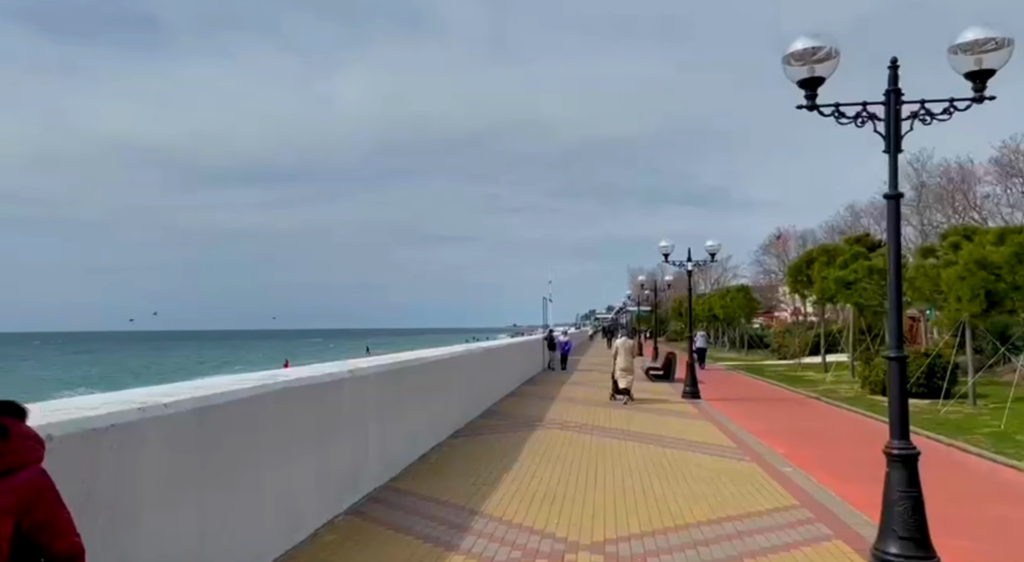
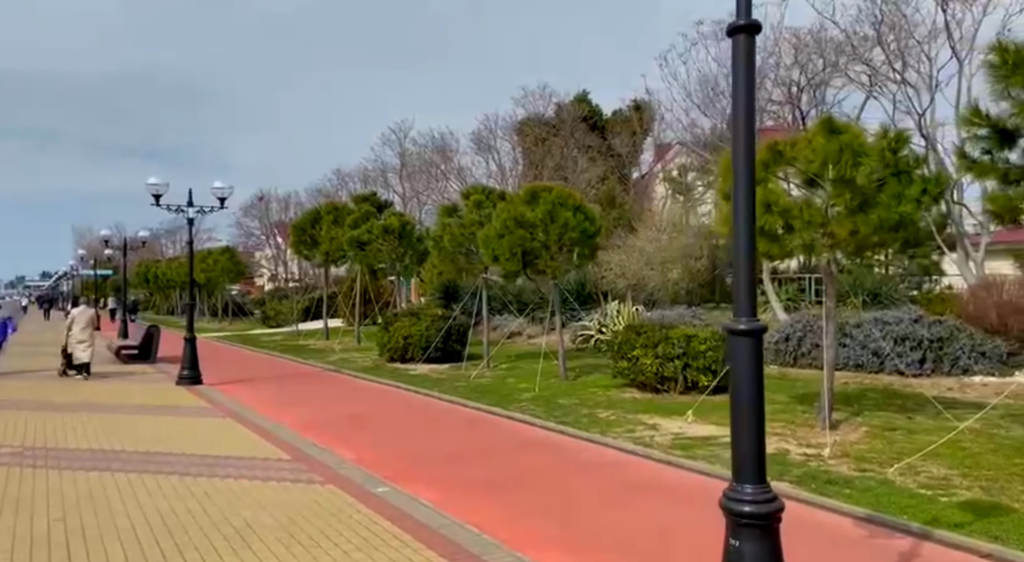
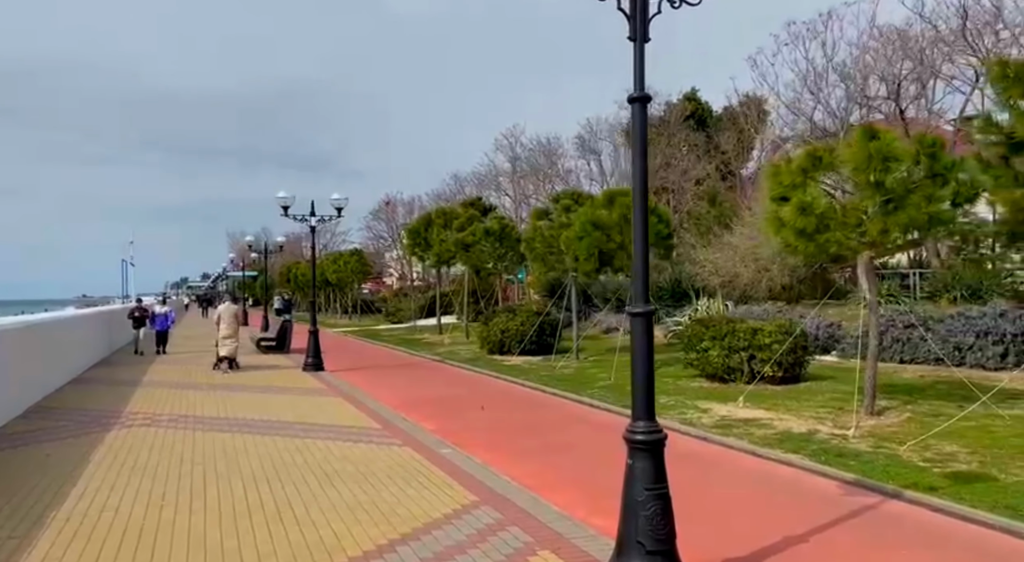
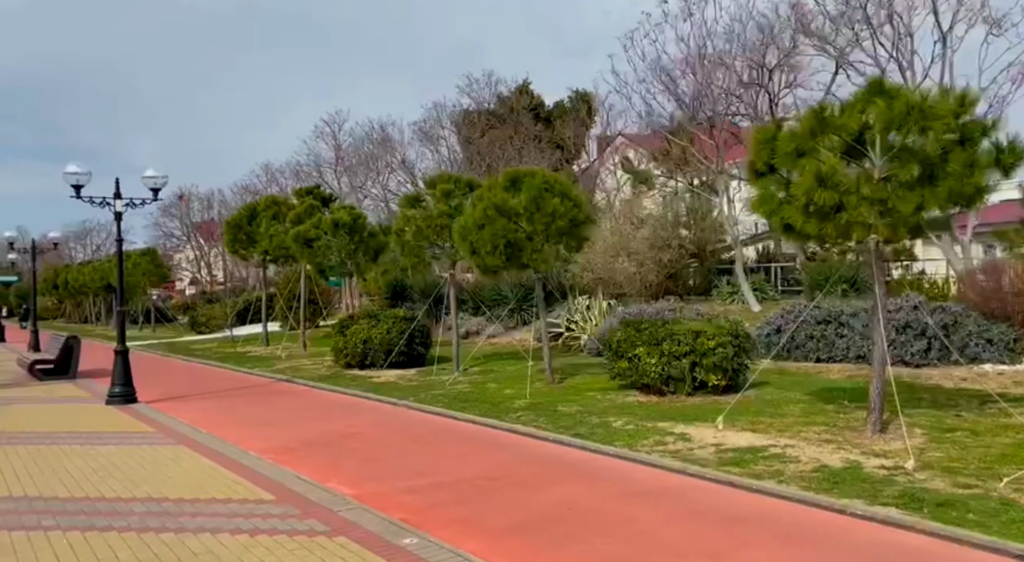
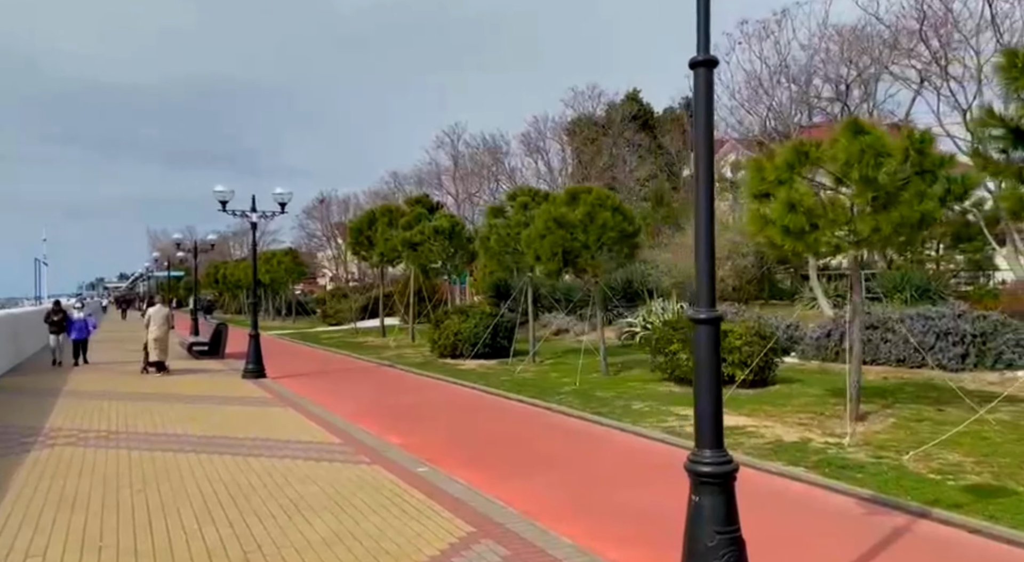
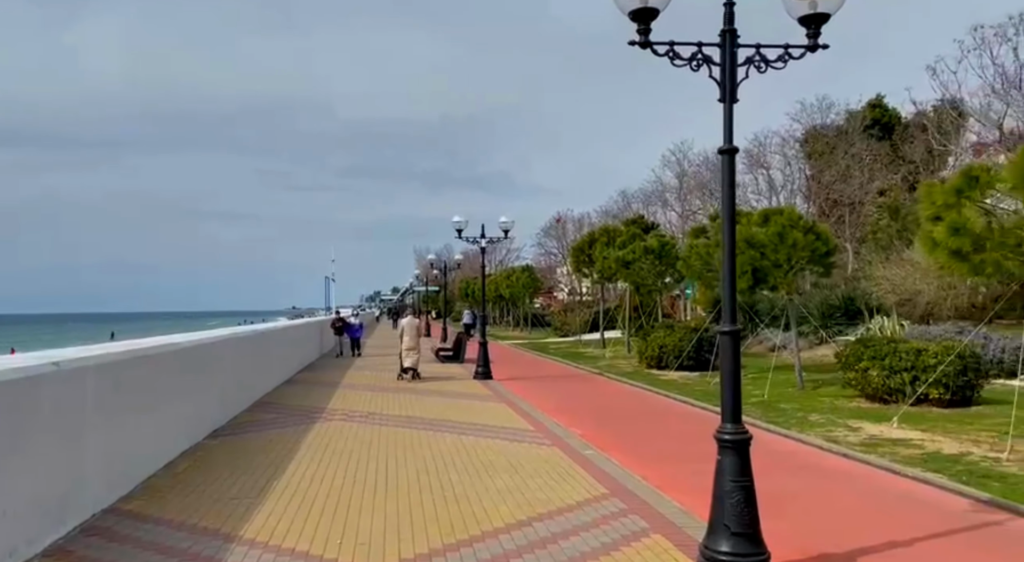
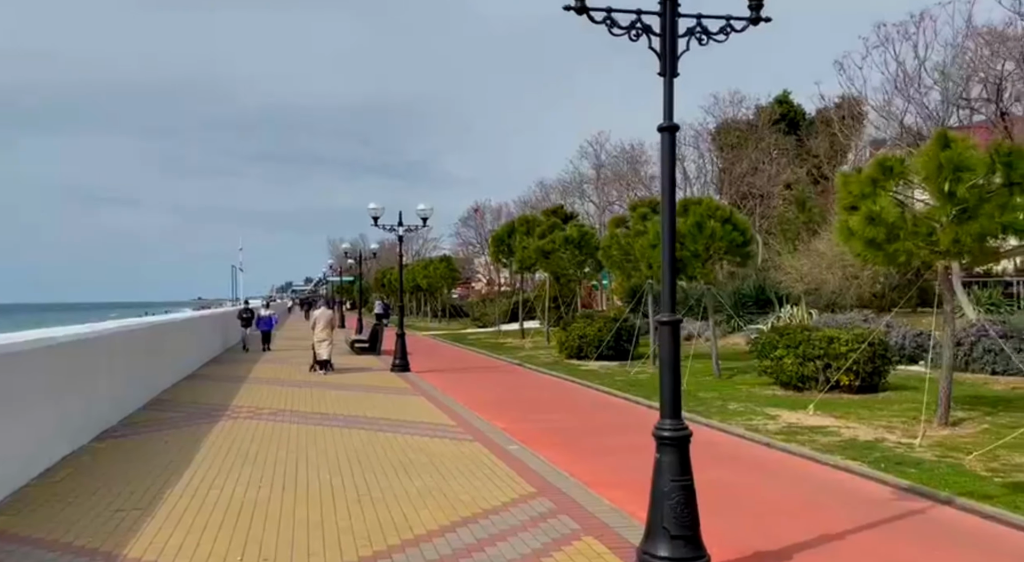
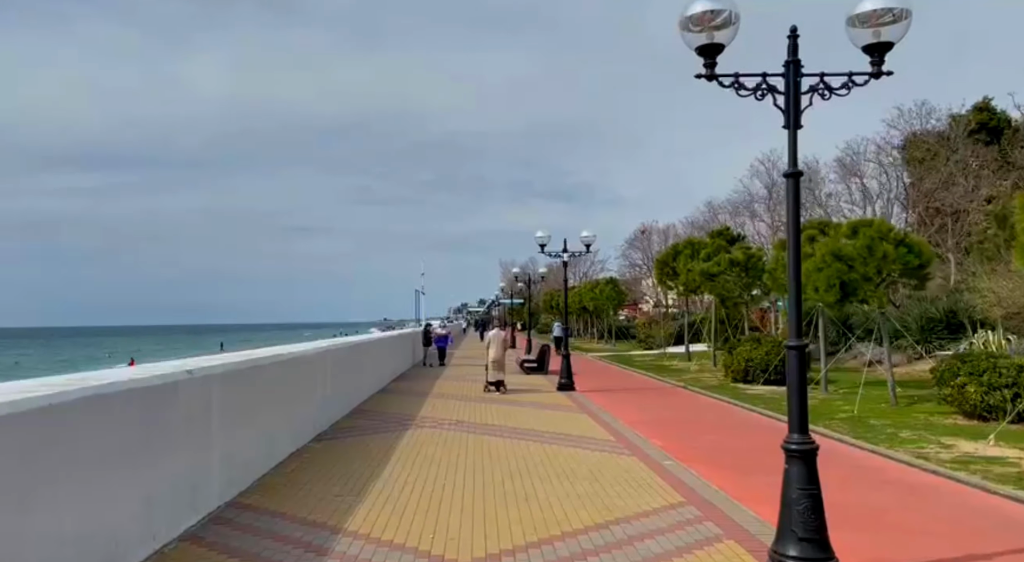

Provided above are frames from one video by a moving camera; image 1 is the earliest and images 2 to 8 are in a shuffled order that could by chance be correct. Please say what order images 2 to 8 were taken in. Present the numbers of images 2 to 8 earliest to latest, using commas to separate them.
8, 6, 7, 3, 5, 2, 4
